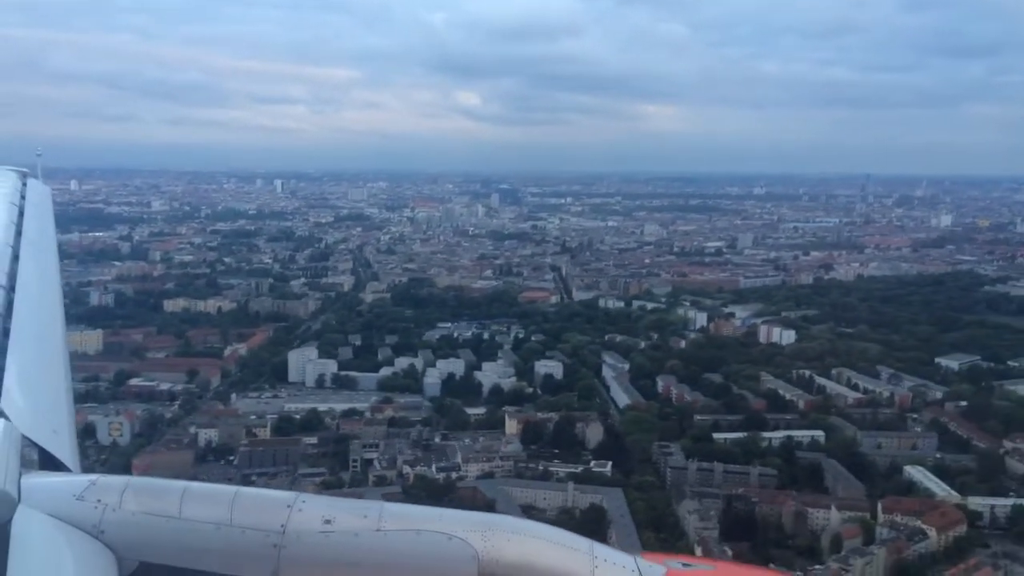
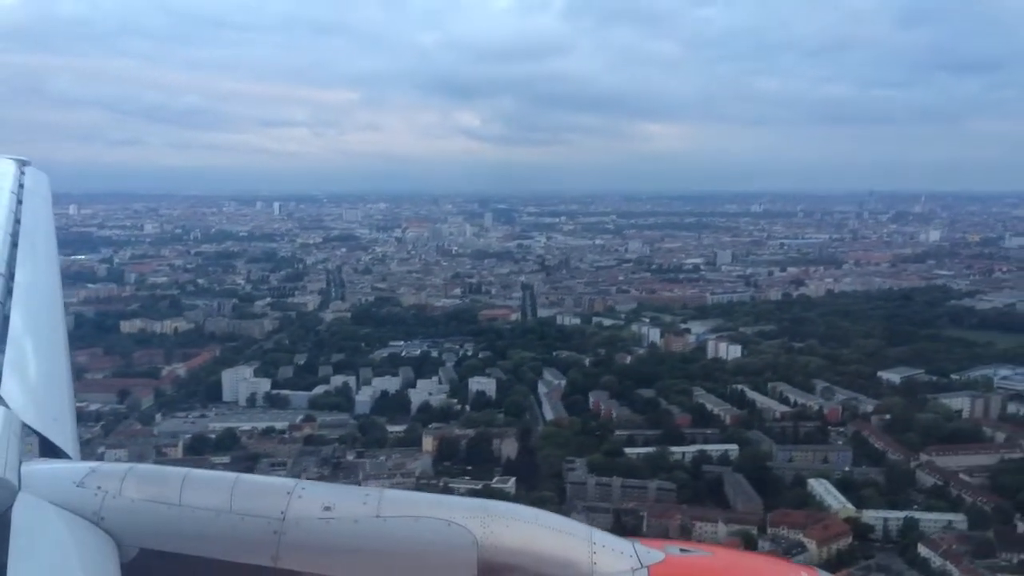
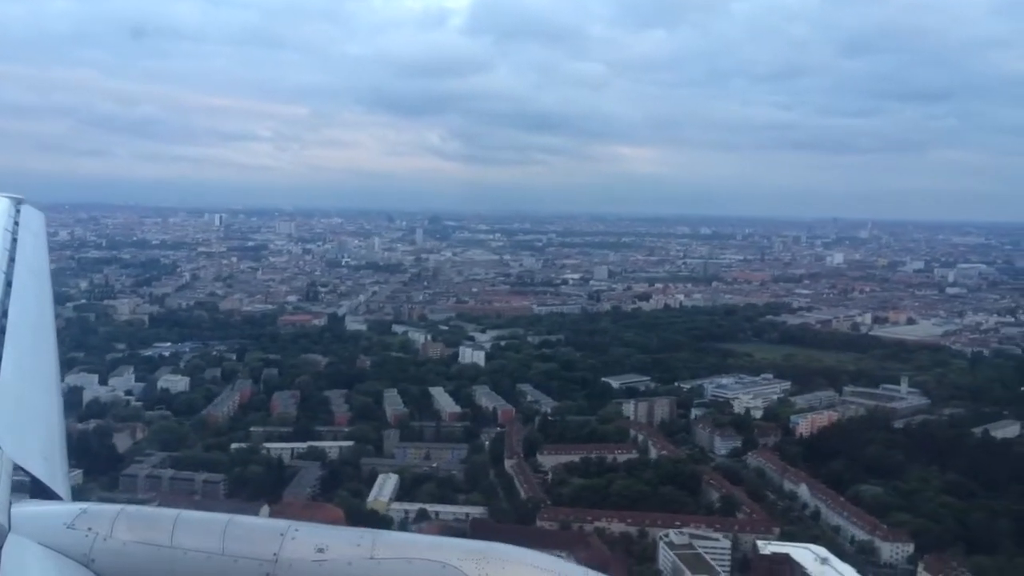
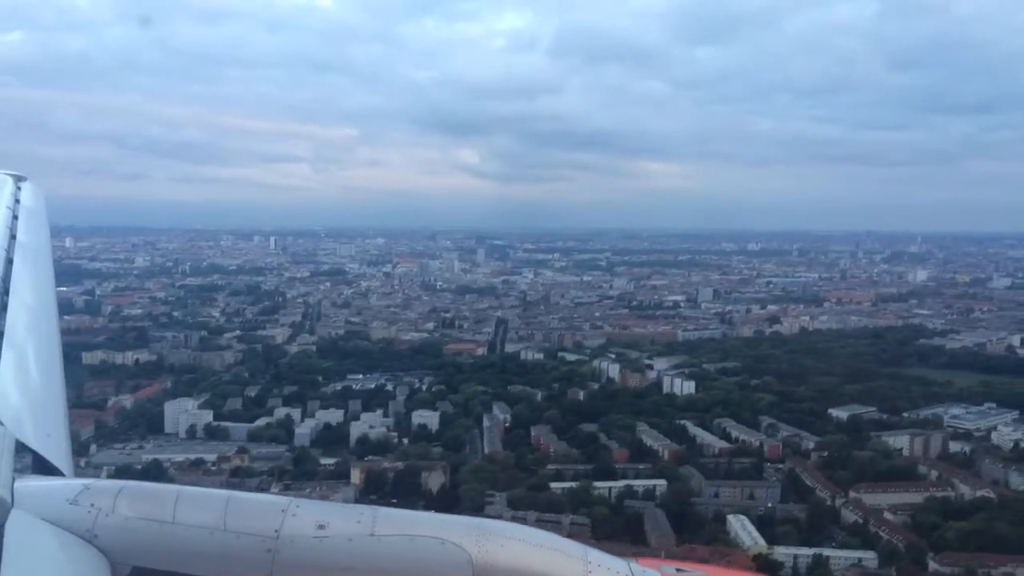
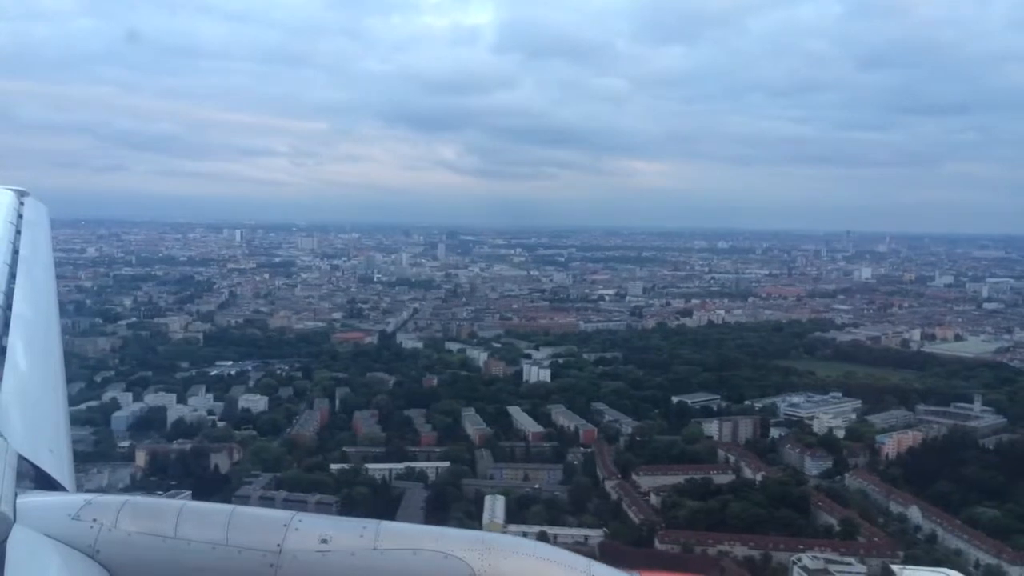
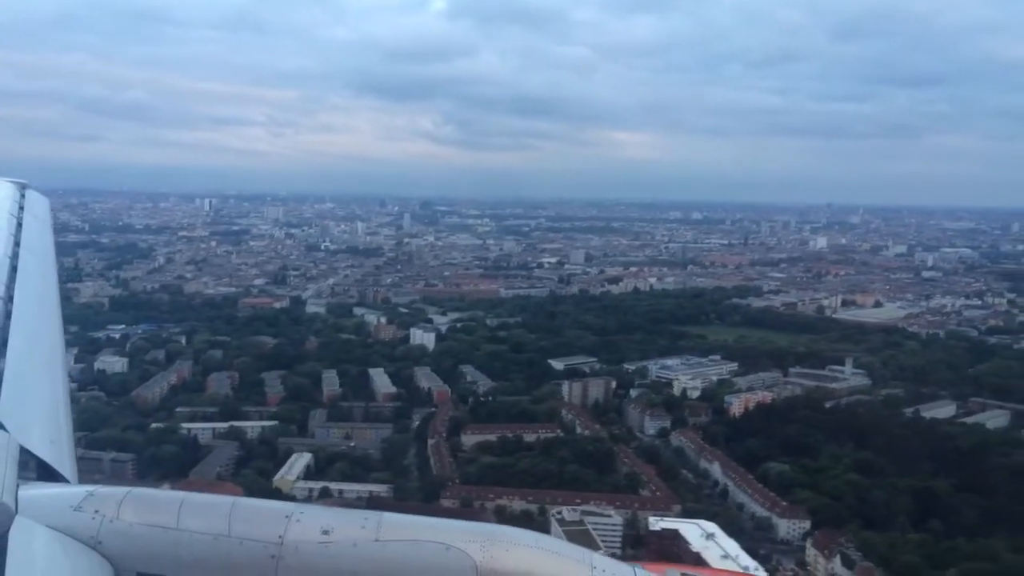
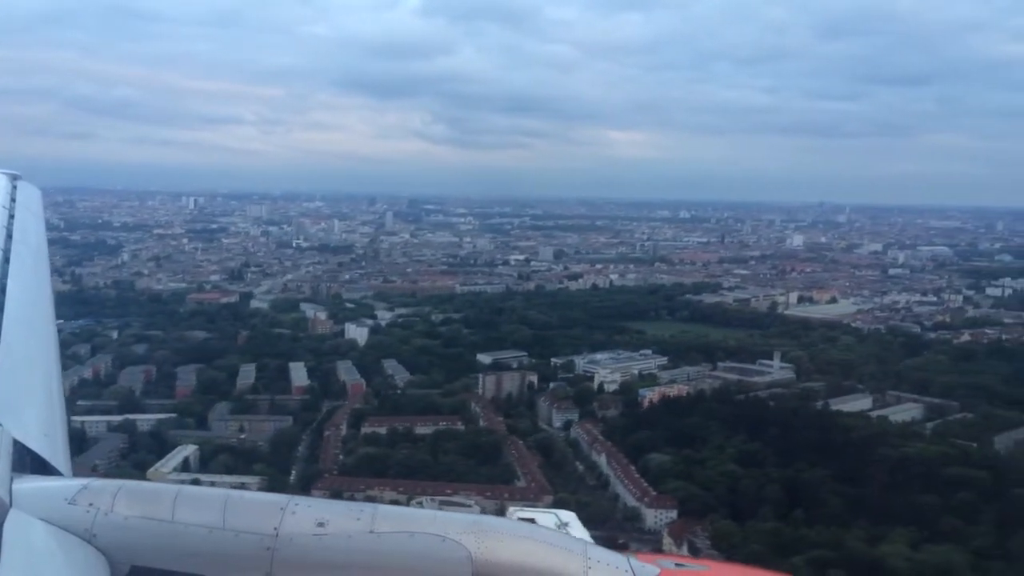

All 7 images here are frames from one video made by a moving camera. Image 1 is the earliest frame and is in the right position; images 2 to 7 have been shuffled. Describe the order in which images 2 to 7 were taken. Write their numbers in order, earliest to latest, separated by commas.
2, 4, 5, 3, 6, 7
